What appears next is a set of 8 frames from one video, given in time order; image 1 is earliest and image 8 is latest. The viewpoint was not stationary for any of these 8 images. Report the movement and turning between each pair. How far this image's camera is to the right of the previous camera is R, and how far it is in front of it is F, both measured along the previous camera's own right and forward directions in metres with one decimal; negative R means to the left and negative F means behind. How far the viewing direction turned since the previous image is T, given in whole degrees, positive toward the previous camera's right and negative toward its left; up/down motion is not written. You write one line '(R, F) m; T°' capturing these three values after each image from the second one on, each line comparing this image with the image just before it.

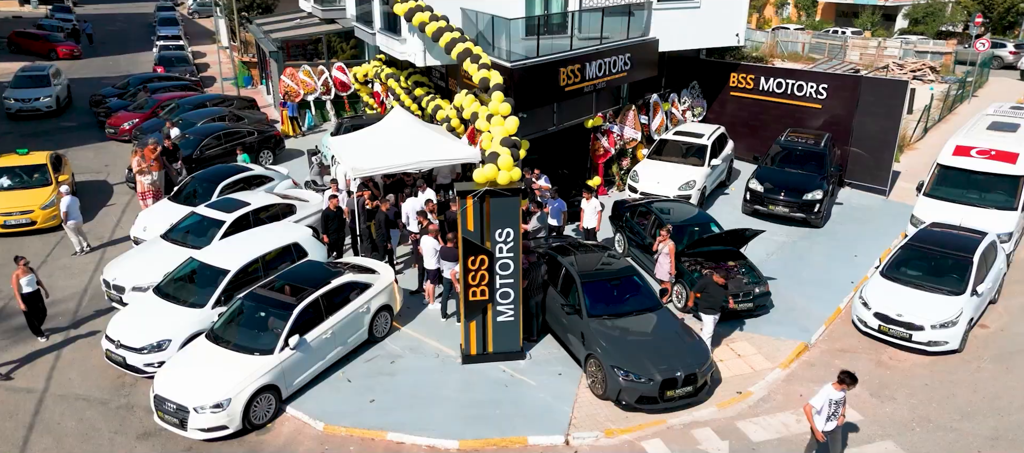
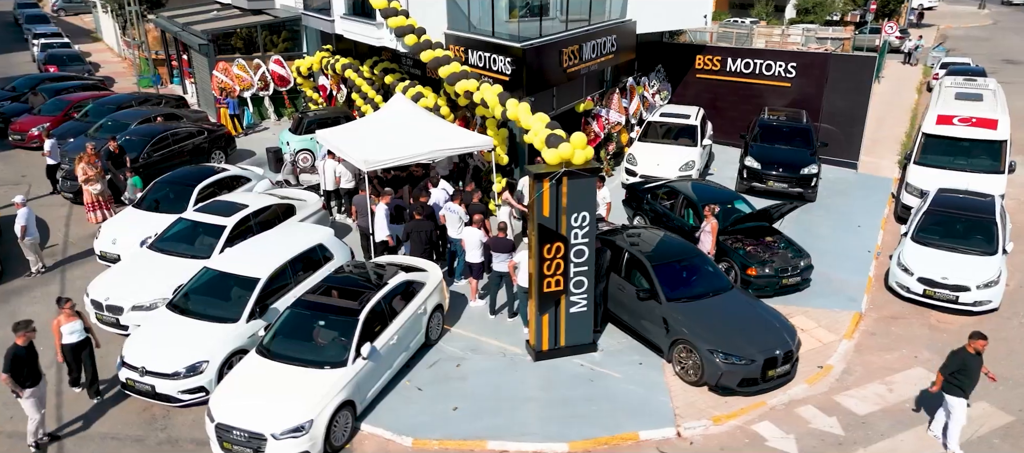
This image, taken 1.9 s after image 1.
(-2.4, +0.9) m; +8°
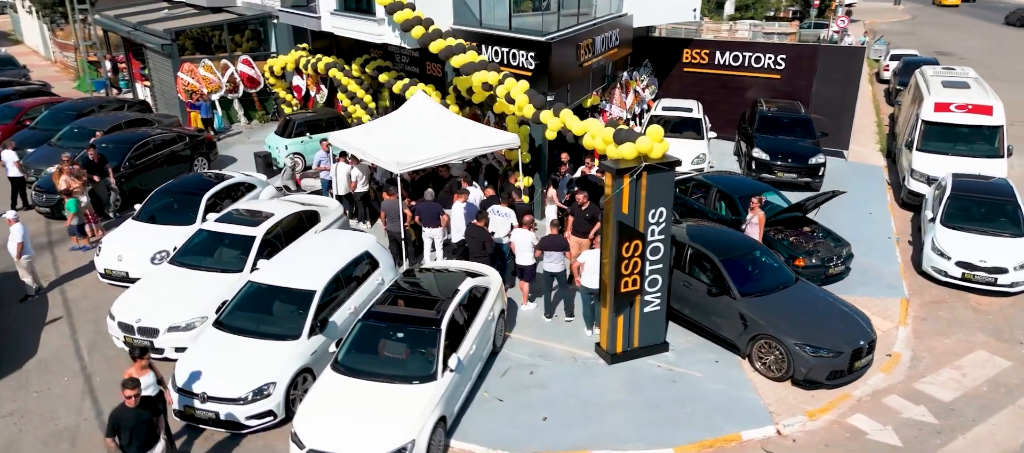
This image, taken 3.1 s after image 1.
(-1.8, +0.5) m; +5°
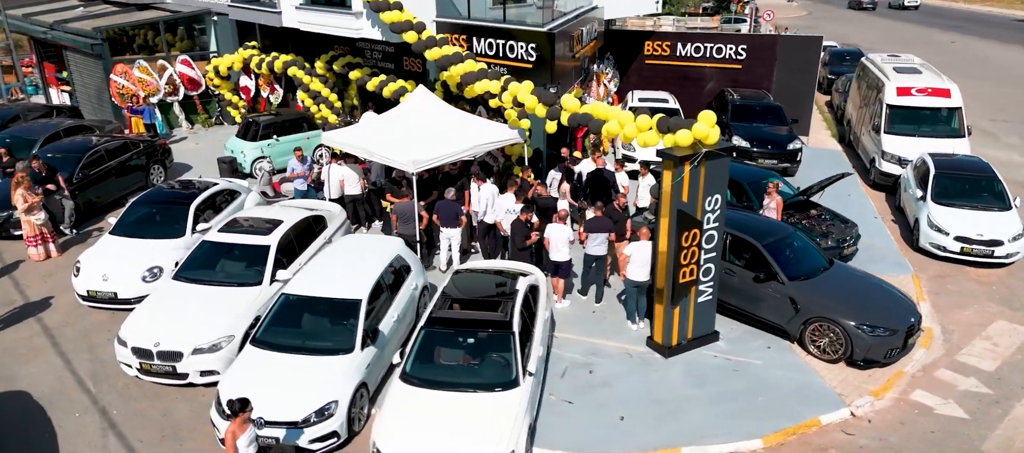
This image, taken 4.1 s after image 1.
(-1.7, +0.5) m; +7°
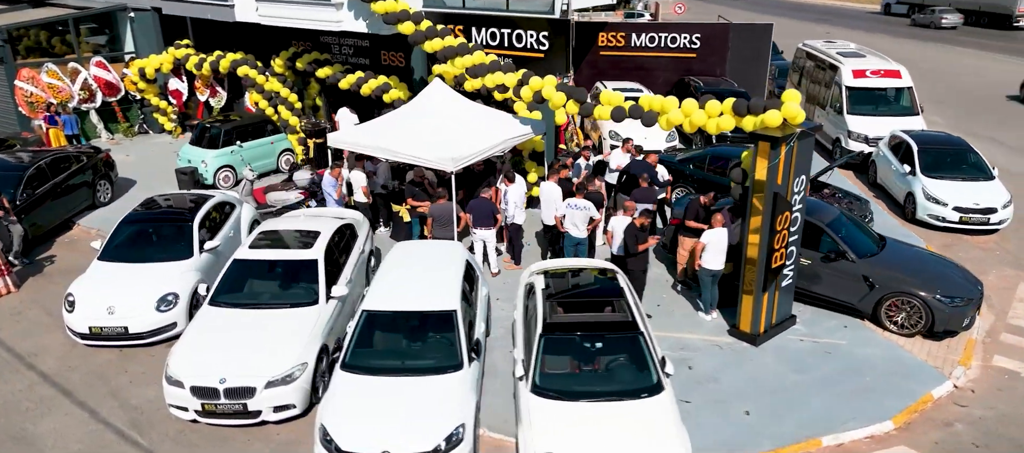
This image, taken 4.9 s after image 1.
(-2.4, +0.8) m; +9°
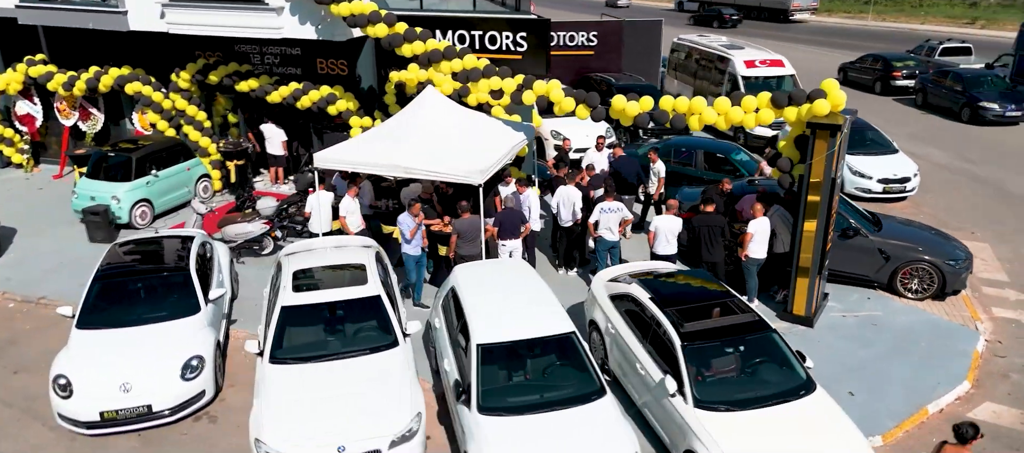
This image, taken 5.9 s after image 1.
(-3.0, +0.9) m; +15°
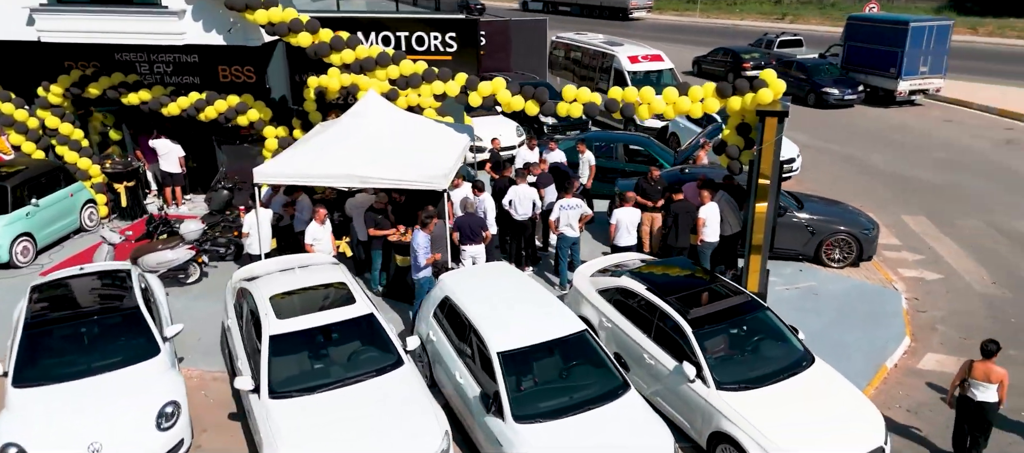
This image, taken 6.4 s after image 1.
(-1.5, +0.3) m; +12°
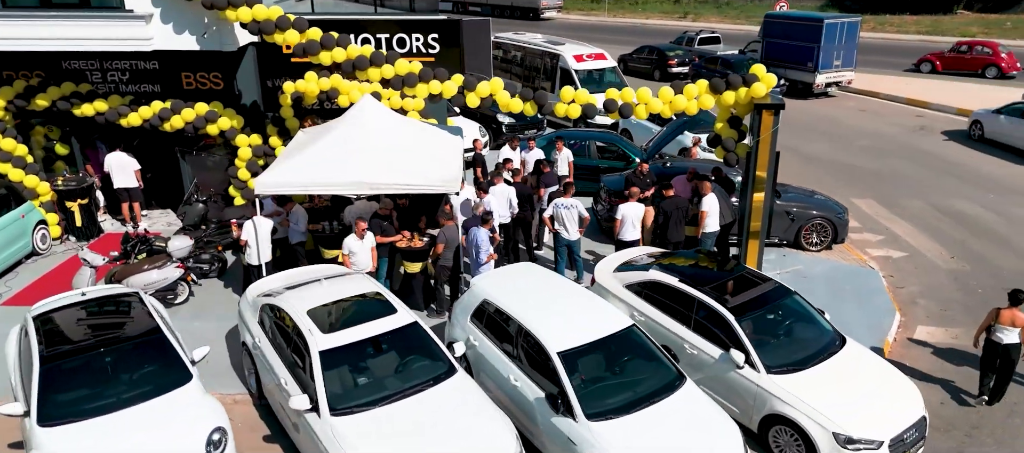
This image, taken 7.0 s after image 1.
(-1.4, +0.1) m; +7°
